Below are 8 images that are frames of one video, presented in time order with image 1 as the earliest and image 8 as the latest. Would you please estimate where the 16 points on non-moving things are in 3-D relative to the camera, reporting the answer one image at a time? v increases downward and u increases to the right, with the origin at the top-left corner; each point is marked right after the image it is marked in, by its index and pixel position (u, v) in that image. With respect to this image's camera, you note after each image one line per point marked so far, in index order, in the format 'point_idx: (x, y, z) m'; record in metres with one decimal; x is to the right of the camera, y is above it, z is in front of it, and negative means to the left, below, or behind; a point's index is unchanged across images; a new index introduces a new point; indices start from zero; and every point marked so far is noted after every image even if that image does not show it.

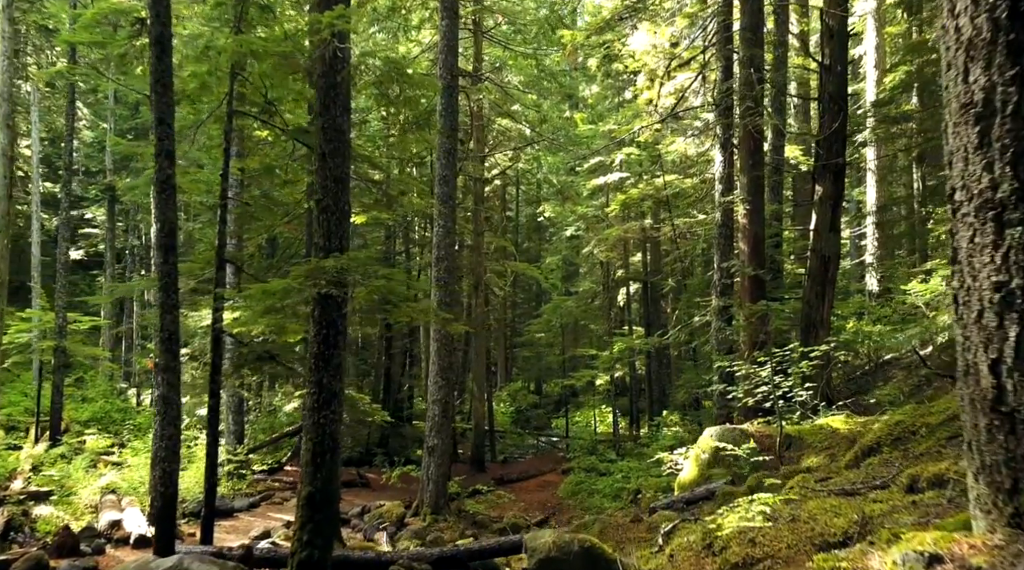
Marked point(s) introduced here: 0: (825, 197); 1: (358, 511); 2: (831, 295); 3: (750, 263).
0: (+4.8, +1.4, +14.0) m
1: (-3.1, -4.5, +17.9) m
2: (+5.0, -0.2, +14.1) m
3: (+3.9, +0.4, +14.8) m
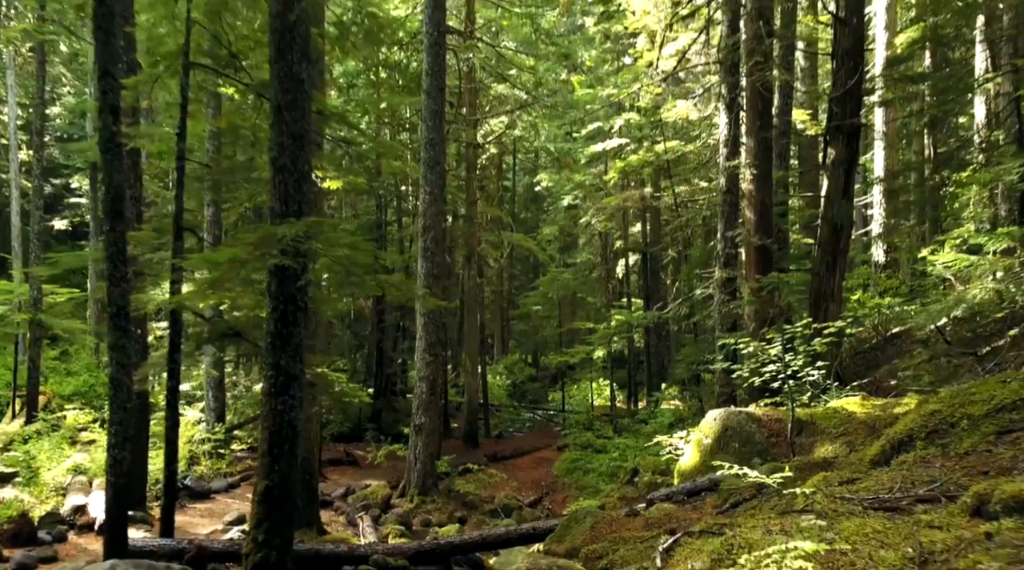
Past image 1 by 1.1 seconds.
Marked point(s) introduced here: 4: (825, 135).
0: (+4.7, +1.8, +13.0) m
1: (-3.2, -3.9, +17.1) m
2: (+4.8, +0.3, +13.2) m
3: (+3.7, +0.8, +13.9) m
4: (+4.6, +2.2, +13.3) m
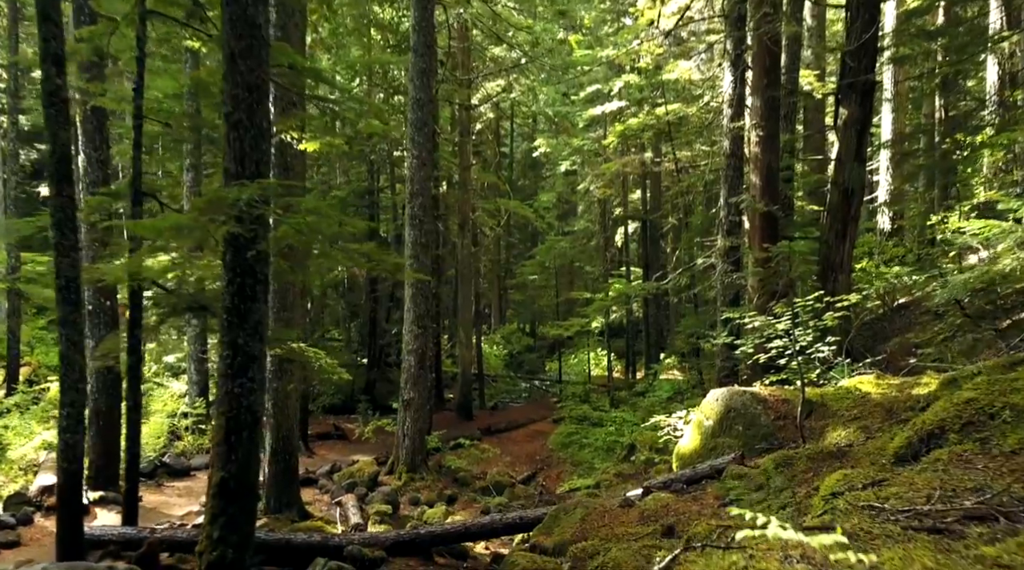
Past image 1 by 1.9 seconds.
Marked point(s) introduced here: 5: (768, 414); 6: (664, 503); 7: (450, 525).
0: (+4.5, +2.2, +12.2) m
1: (-3.4, -3.3, +16.5) m
2: (+4.7, +0.7, +12.4) m
3: (+3.6, +1.3, +13.1) m
4: (+4.5, +2.6, +12.4) m
5: (+2.5, -1.3, +8.8) m
6: (+1.3, -1.9, +7.7) m
7: (-0.6, -2.4, +9.2) m
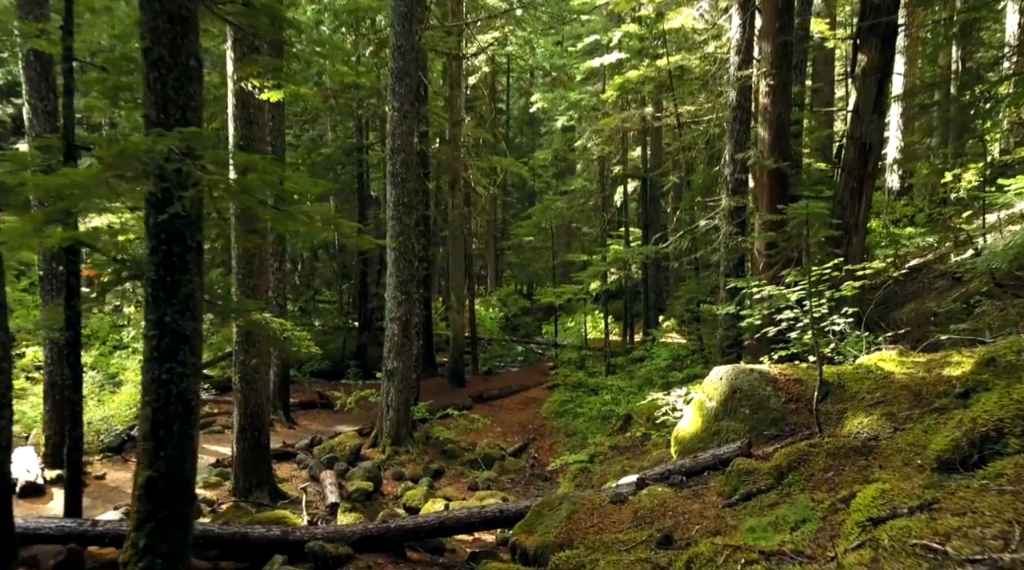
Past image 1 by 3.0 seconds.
0: (+4.4, +2.6, +11.1) m
1: (-3.5, -2.7, +15.6) m
2: (+4.5, +1.2, +11.4) m
3: (+3.4, +1.7, +12.0) m
4: (+4.3, +3.1, +11.3) m
5: (+2.3, -1.0, +7.9) m
6: (+1.1, -1.6, +6.8) m
7: (-0.8, -2.1, +8.3) m
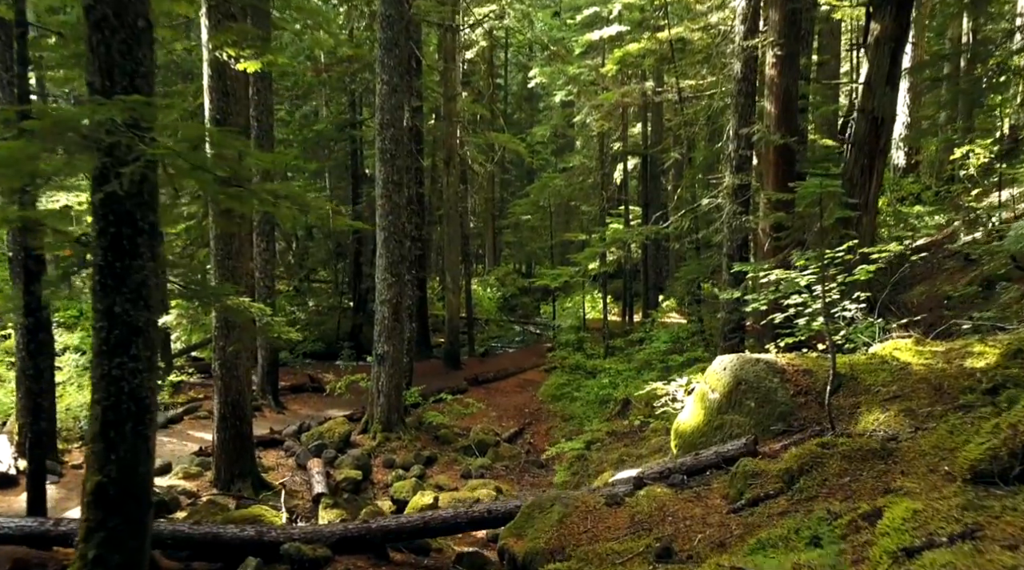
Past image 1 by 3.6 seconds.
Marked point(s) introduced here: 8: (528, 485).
0: (+4.3, +2.8, +10.5) m
1: (-3.6, -2.4, +15.1) m
2: (+4.4, +1.4, +10.8) m
3: (+3.3, +2.0, +11.4) m
4: (+4.2, +3.3, +10.7) m
5: (+2.2, -0.8, +7.4) m
6: (+1.1, -1.5, +6.3) m
7: (-0.9, -2.0, +7.8) m
8: (+0.2, -2.9, +13.4) m
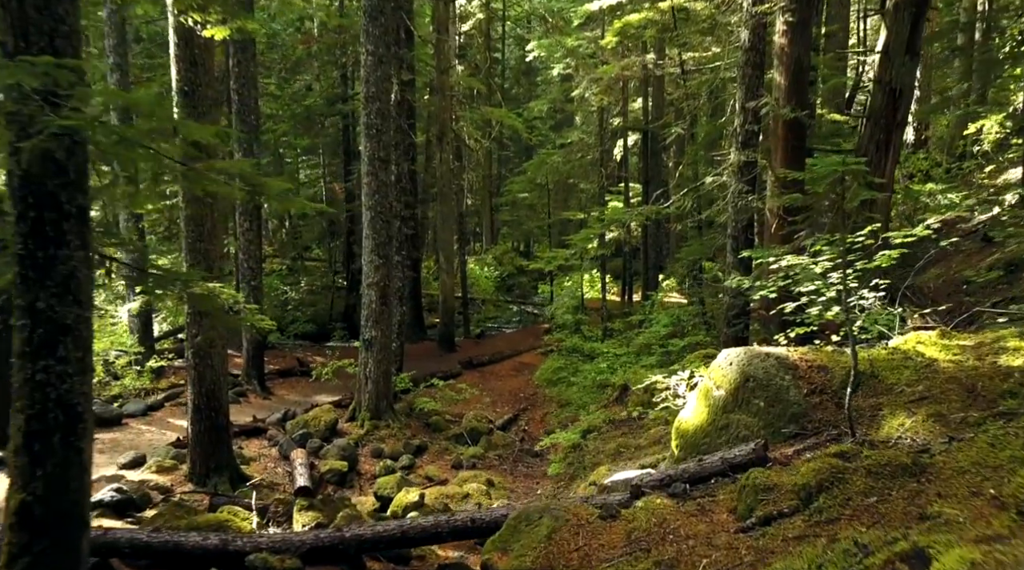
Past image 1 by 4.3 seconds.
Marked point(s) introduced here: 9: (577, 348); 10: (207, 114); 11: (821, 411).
0: (+4.2, +3.0, +9.7) m
1: (-3.7, -2.1, +14.5) m
2: (+4.3, +1.5, +10.1) m
3: (+3.2, +2.2, +10.7) m
4: (+4.1, +3.4, +9.9) m
5: (+2.1, -0.7, +6.7) m
6: (+1.0, -1.5, +5.6) m
7: (-1.0, -1.9, +7.2) m
8: (+0.1, -2.7, +12.8) m
9: (+1.4, -1.4, +19.7) m
10: (-3.4, +1.9, +10.0) m
11: (+2.3, -0.9, +6.6) m
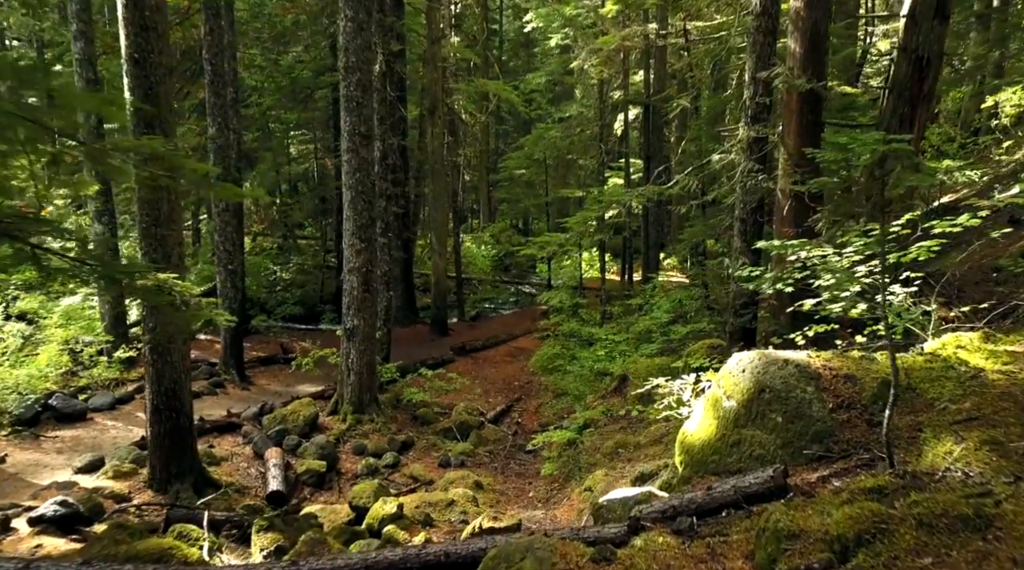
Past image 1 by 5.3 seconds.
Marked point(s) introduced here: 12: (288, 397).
0: (+4.0, +3.1, +8.7) m
1: (-3.9, -1.9, +13.7) m
2: (+4.2, +1.7, +9.2) m
3: (+3.1, +2.3, +9.7) m
4: (+4.0, +3.6, +8.9) m
5: (+2.0, -0.7, +5.8) m
6: (+0.8, -1.5, +4.8) m
7: (-1.1, -1.9, +6.4) m
8: (0.0, -2.5, +12.0) m
9: (+1.3, -1.0, +18.8) m
10: (-3.5, +2.0, +9.0) m
11: (+2.1, -0.9, +5.7) m
12: (-3.6, -1.8, +14.7) m
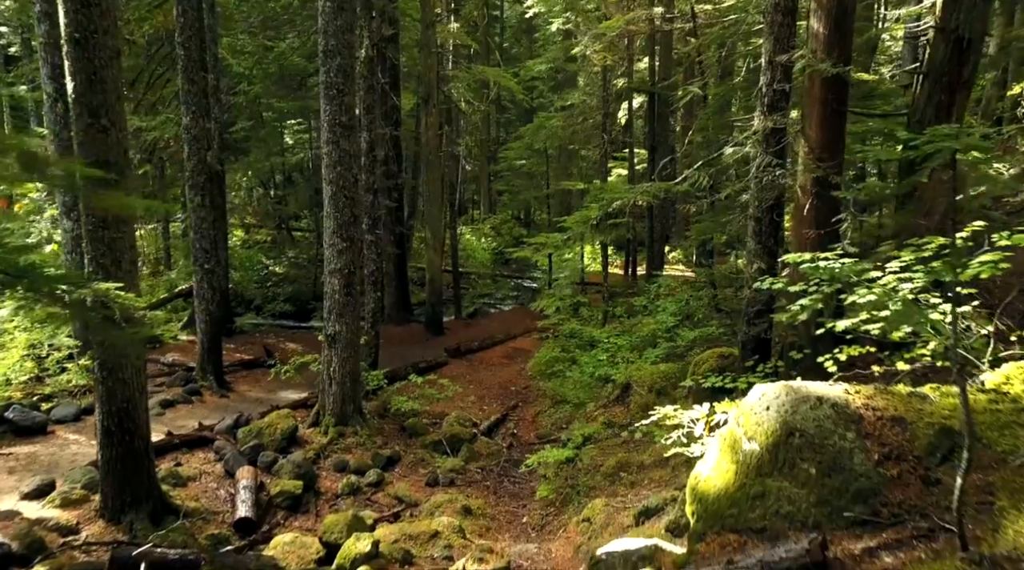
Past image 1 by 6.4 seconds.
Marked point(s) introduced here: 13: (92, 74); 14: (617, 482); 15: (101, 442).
0: (+3.9, +3.0, +7.7) m
1: (-3.9, -1.9, +12.7) m
2: (+4.1, +1.6, +8.1) m
3: (+3.0, +2.2, +8.7) m
4: (+3.9, +3.5, +7.9) m
5: (+1.9, -0.9, +4.8) m
6: (+0.7, -1.6, +3.8) m
7: (-1.2, -2.0, +5.4) m
8: (-0.1, -2.6, +11.0) m
9: (+1.3, -1.0, +17.8) m
10: (-3.6, +1.9, +8.0) m
11: (+2.0, -1.0, +4.7) m
12: (-3.7, -1.8, +13.7) m
13: (-3.7, +1.9, +8.0) m
14: (+1.1, -2.1, +9.9) m
15: (-3.9, -1.5, +8.7) m
